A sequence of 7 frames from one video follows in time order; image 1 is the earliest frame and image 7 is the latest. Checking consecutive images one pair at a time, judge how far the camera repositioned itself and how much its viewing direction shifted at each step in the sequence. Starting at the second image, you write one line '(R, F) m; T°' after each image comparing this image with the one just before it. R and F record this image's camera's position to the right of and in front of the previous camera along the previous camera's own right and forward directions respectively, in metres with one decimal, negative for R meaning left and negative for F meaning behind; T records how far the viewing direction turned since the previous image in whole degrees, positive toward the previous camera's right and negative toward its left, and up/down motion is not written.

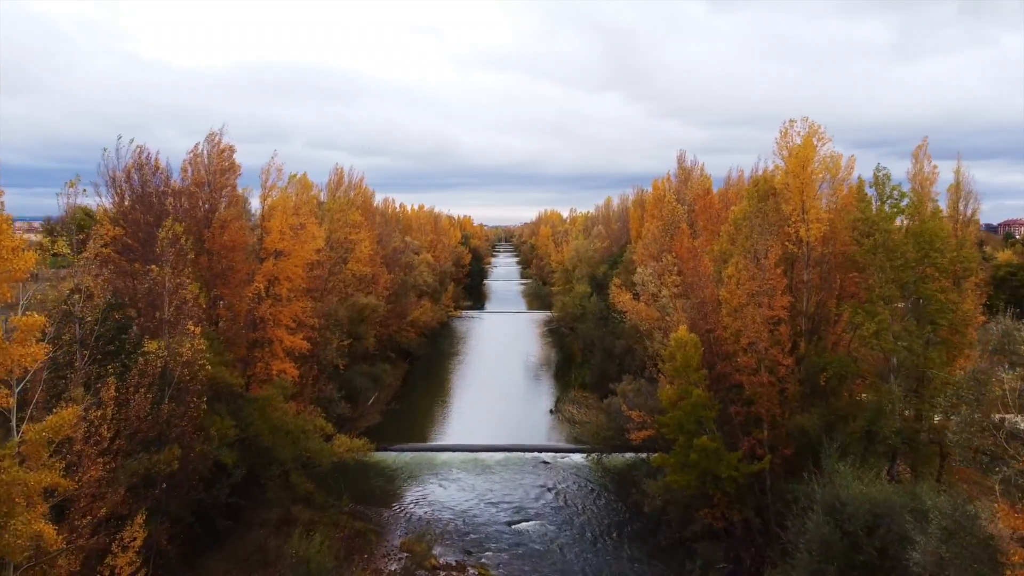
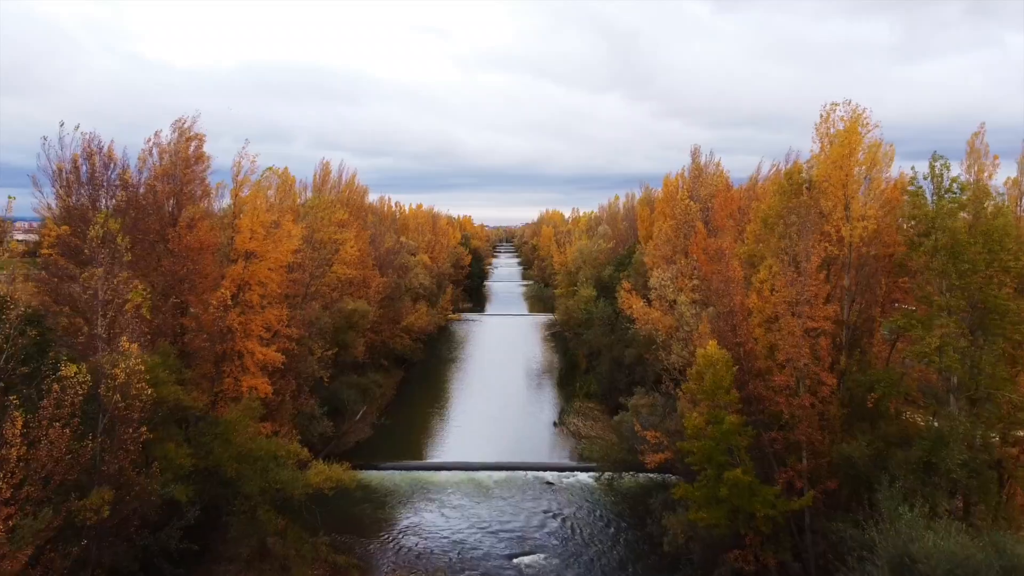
(0.0, +2.4) m; 0°
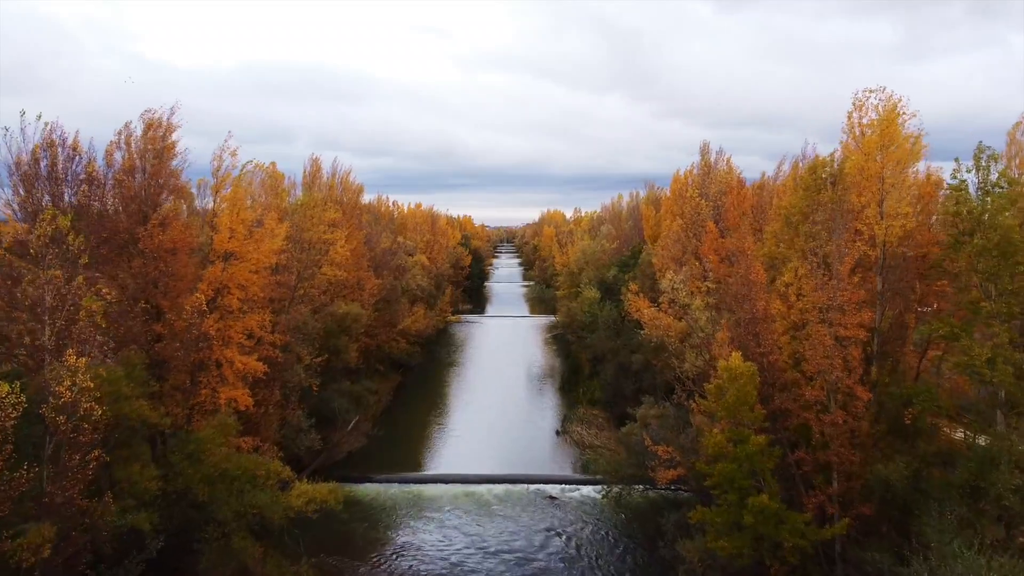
(0.0, +1.5) m; 0°
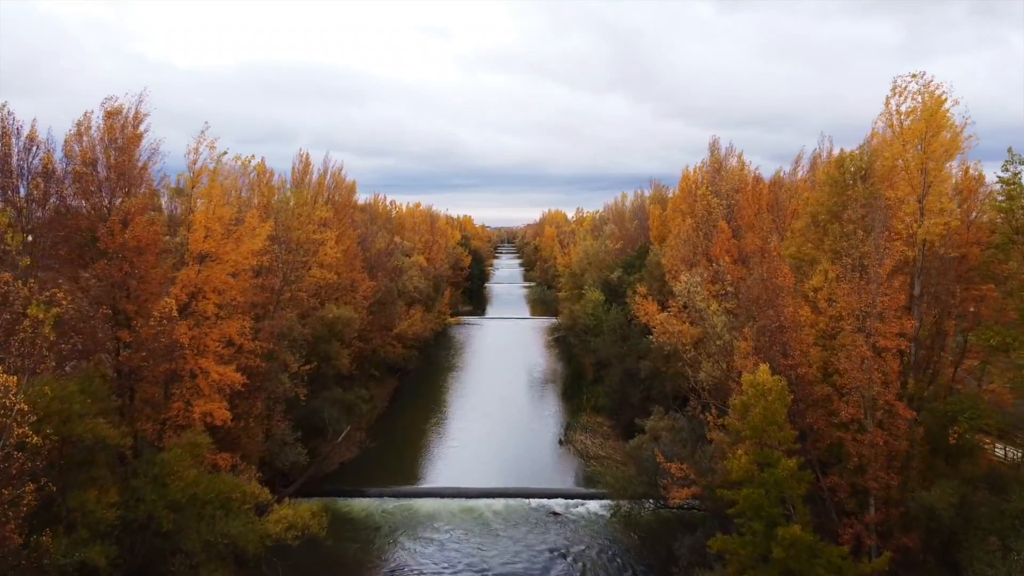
(0.0, +1.5) m; 0°
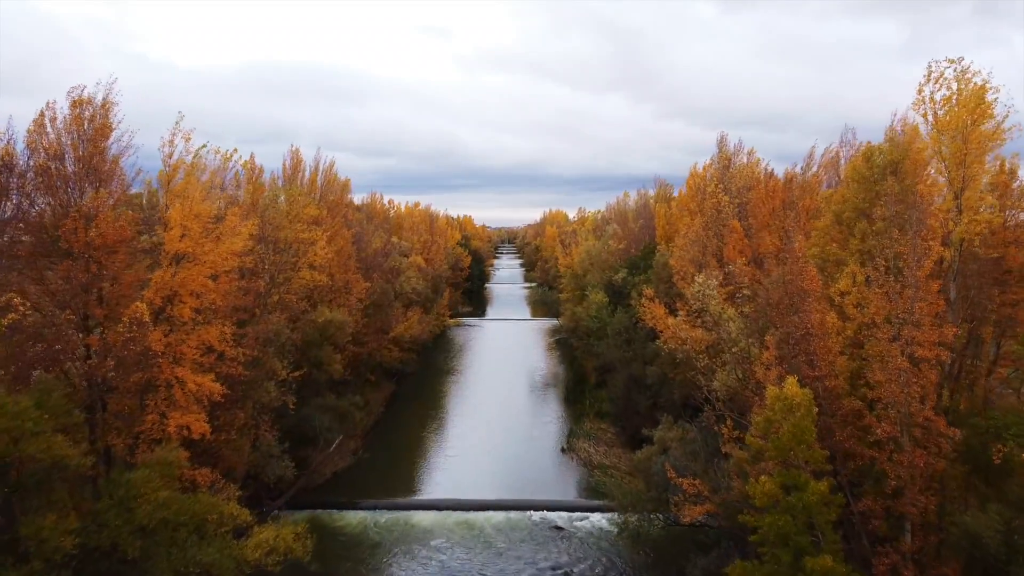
(0.0, +1.2) m; 0°
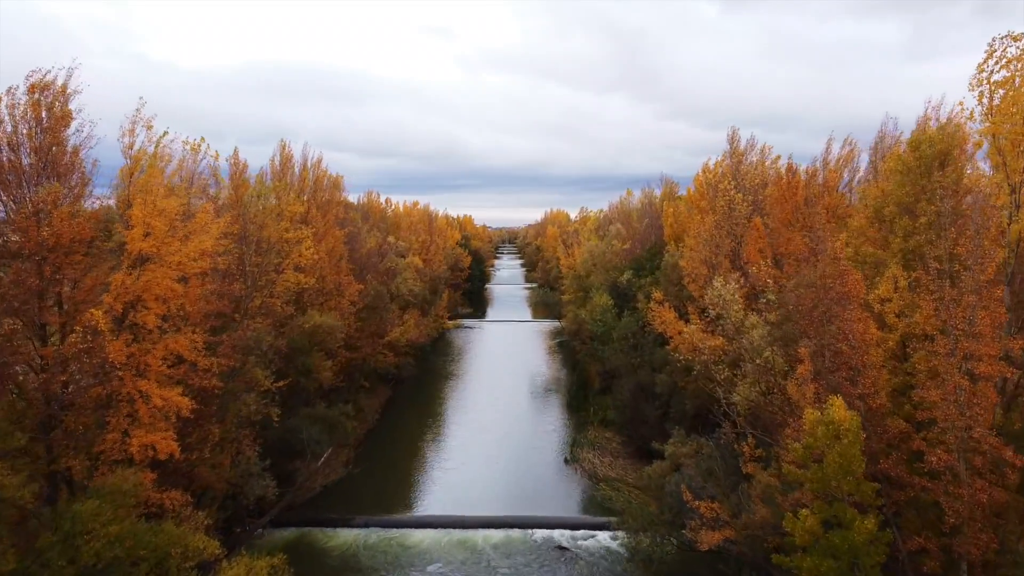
(0.0, +1.5) m; 0°
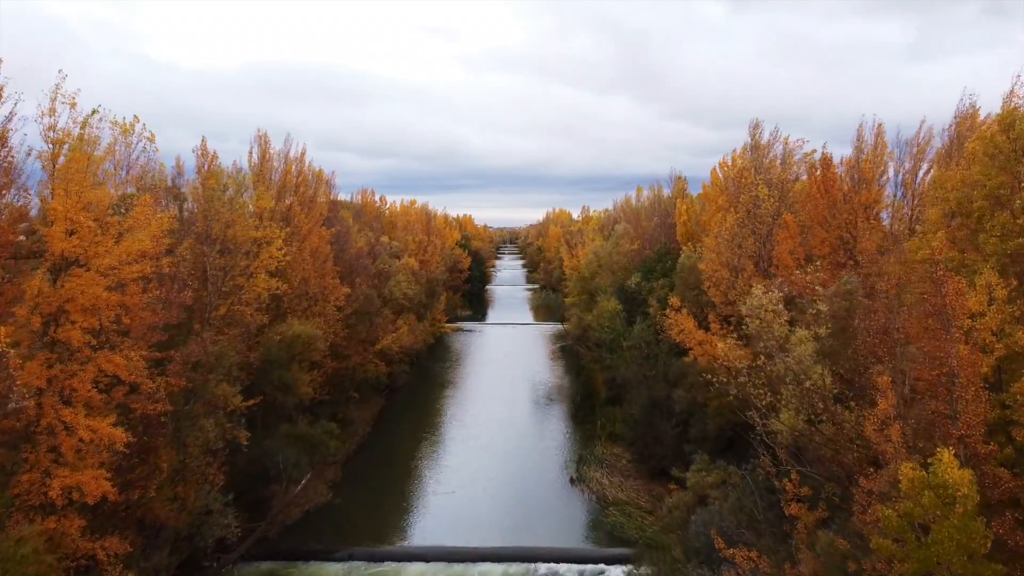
(0.0, +2.3) m; 0°
